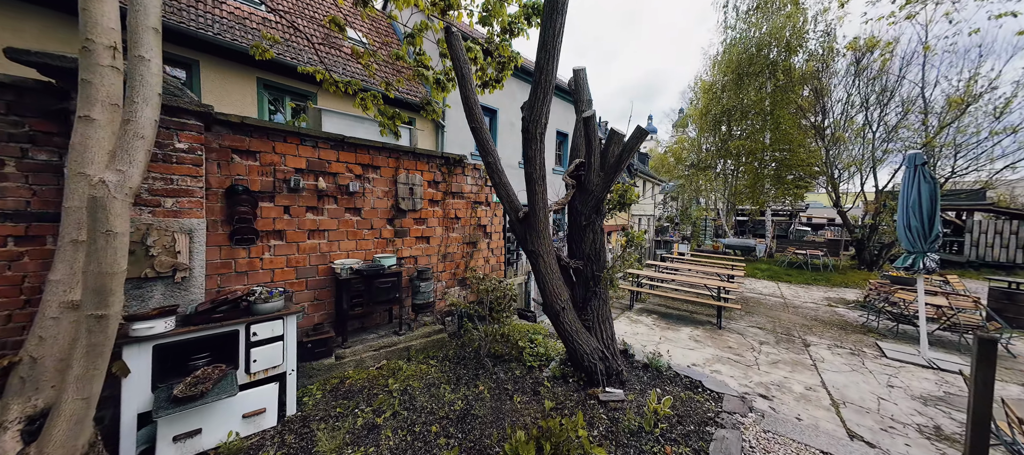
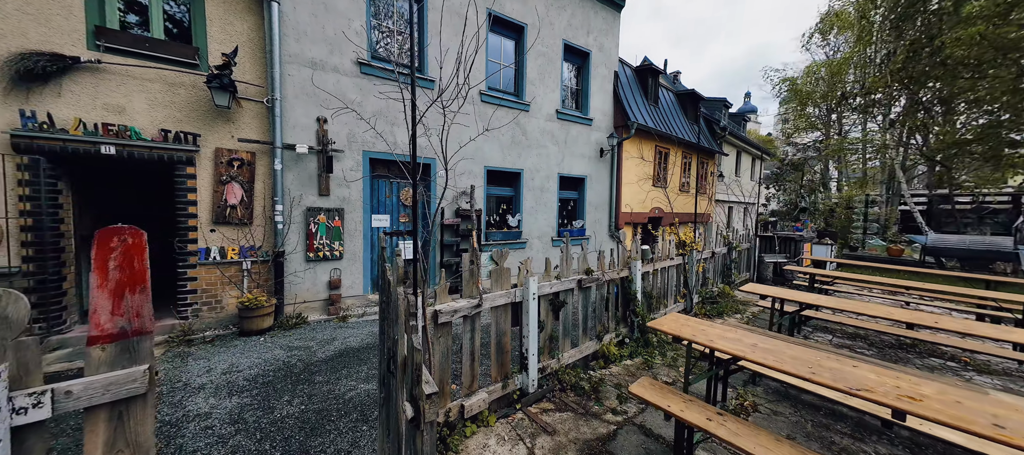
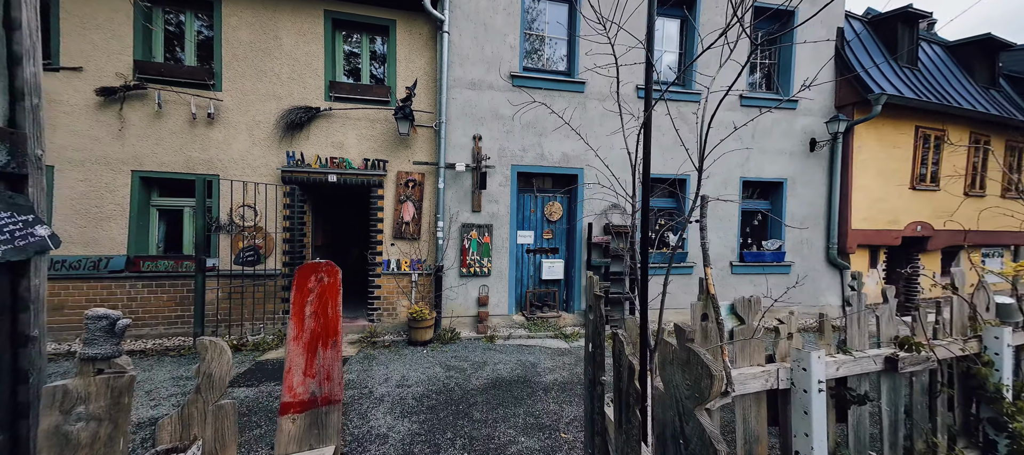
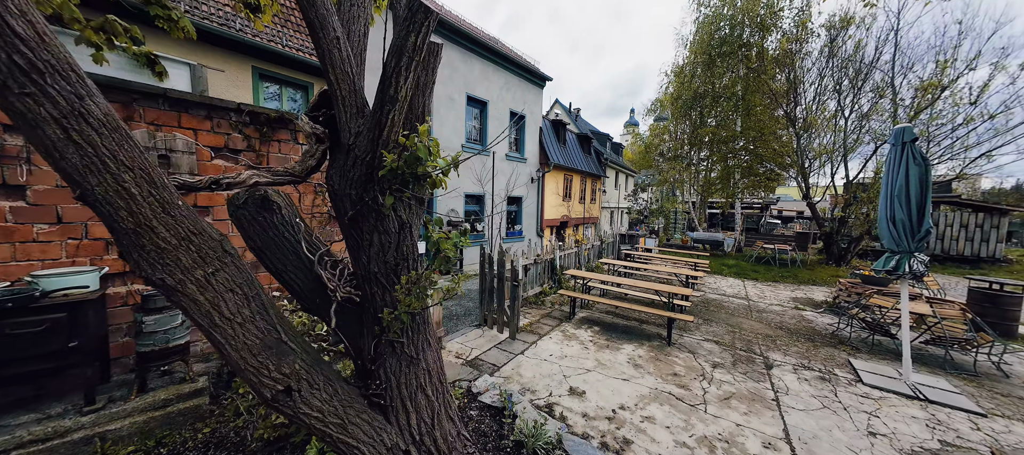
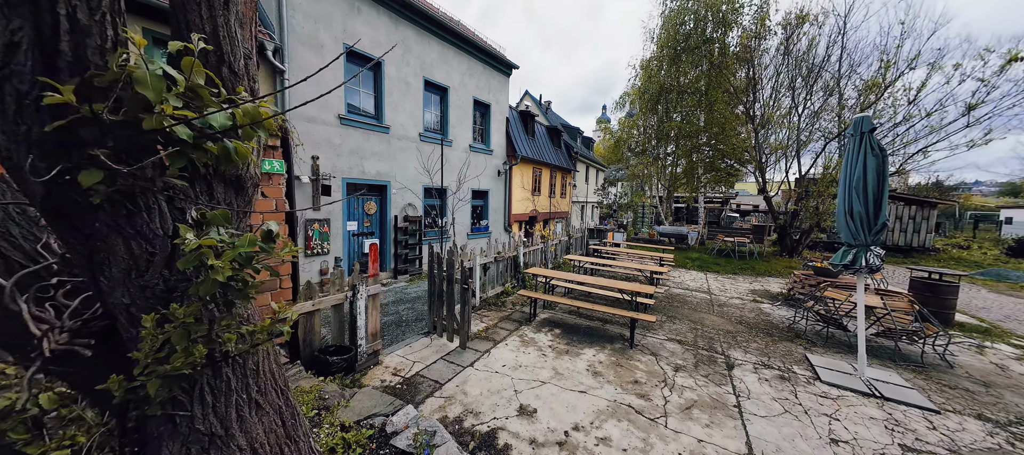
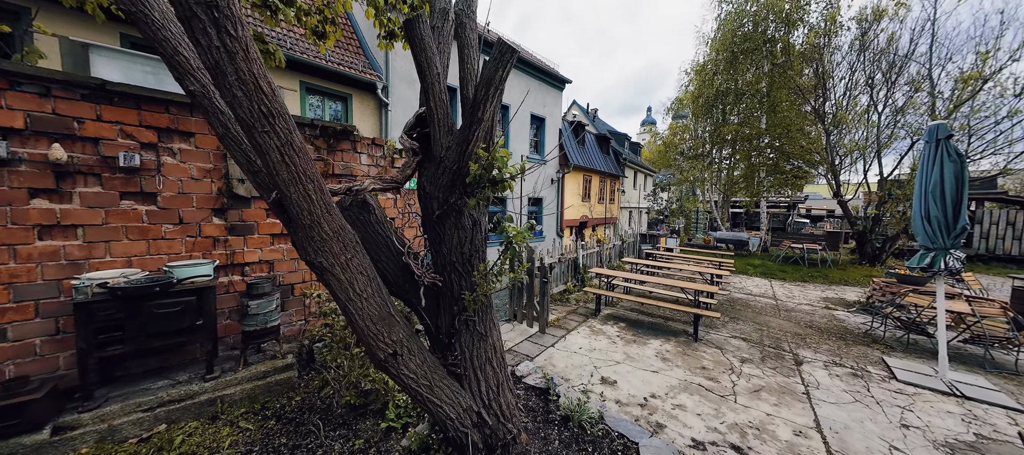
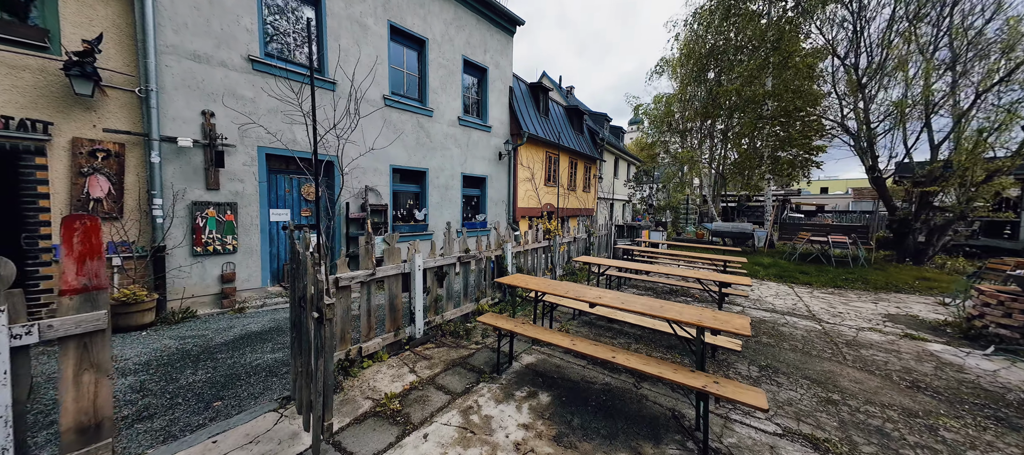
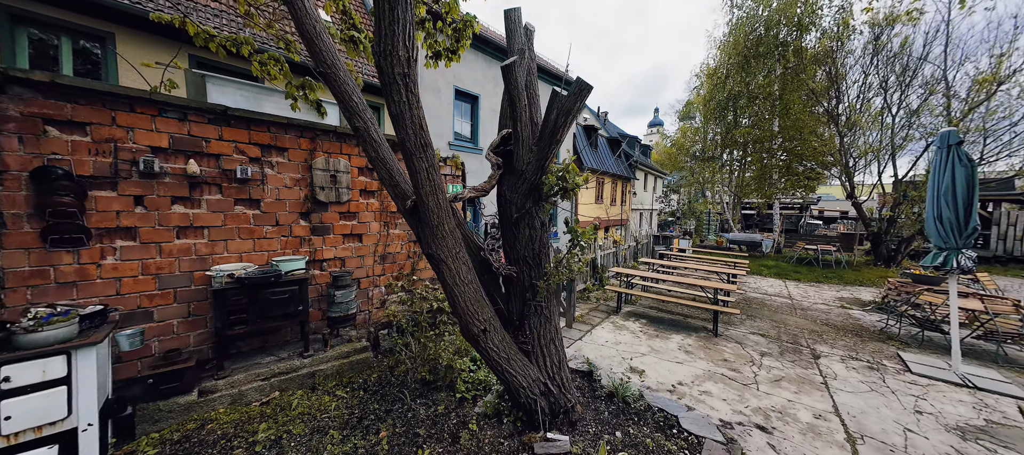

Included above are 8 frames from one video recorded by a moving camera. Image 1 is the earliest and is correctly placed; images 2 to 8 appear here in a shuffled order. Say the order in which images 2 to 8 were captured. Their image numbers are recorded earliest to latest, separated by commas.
8, 6, 4, 5, 7, 2, 3
